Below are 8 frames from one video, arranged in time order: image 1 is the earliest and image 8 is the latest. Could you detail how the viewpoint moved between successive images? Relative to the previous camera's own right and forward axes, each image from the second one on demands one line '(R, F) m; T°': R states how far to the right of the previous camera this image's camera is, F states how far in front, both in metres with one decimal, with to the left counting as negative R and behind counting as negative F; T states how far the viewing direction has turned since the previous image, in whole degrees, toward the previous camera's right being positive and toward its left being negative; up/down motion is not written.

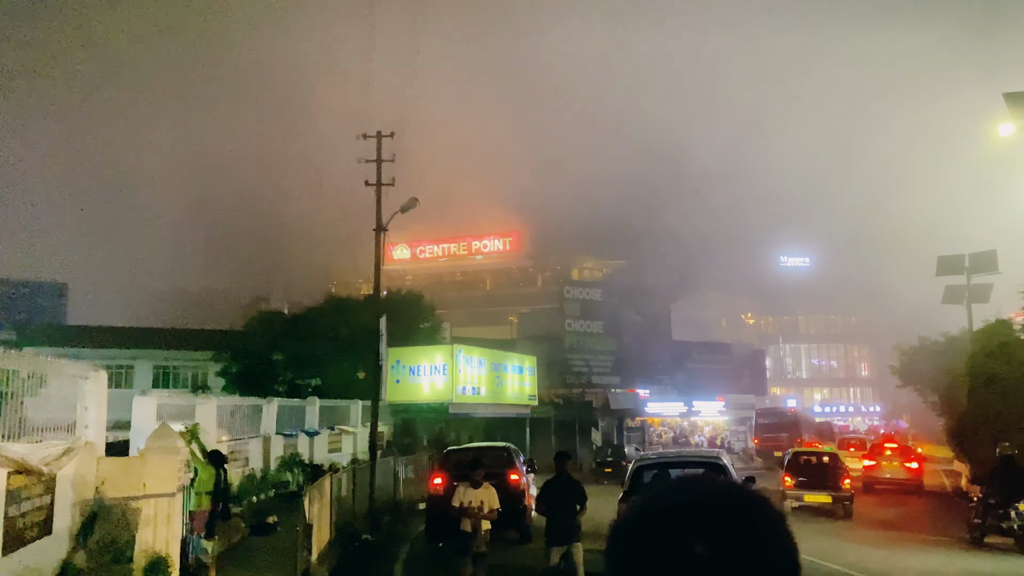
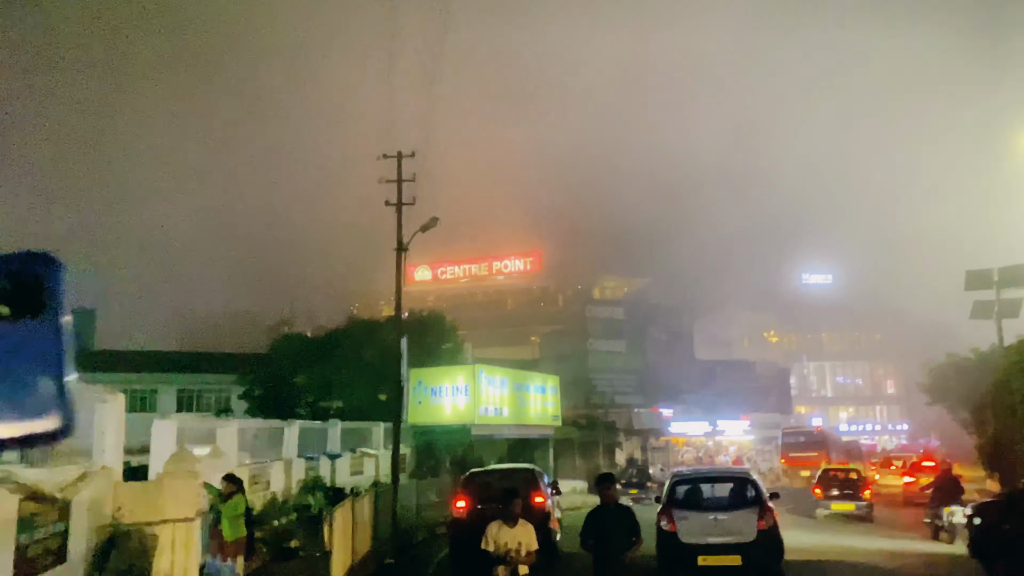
(0.0, +0.2) m; -1°
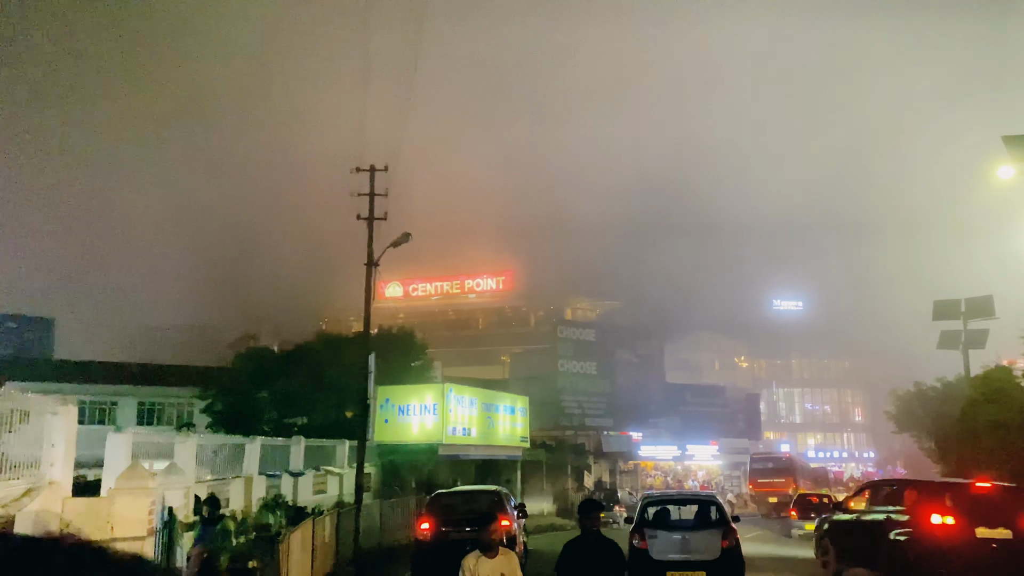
(0.0, +0.1) m; +2°
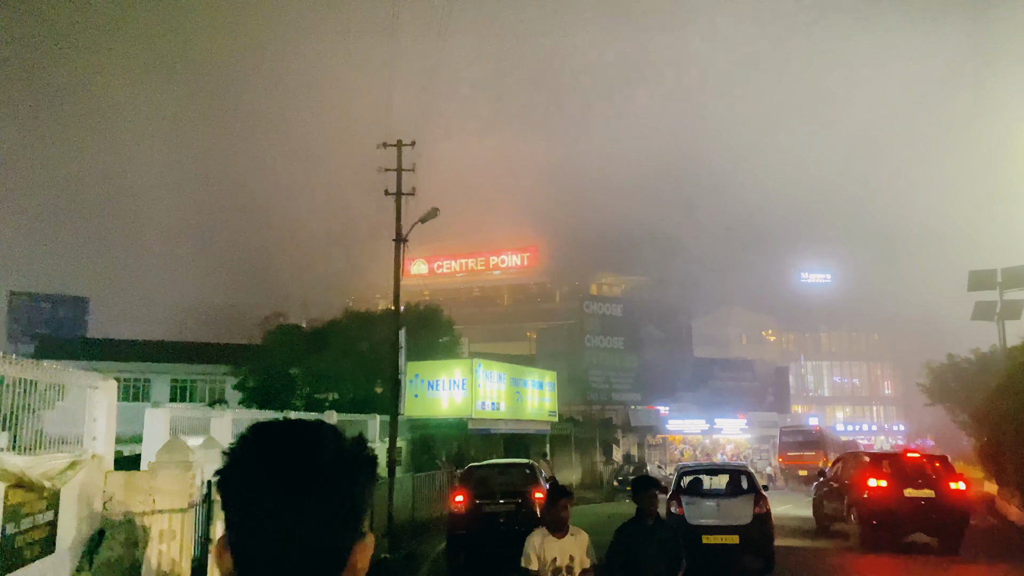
(-0.1, +0.1) m; -2°
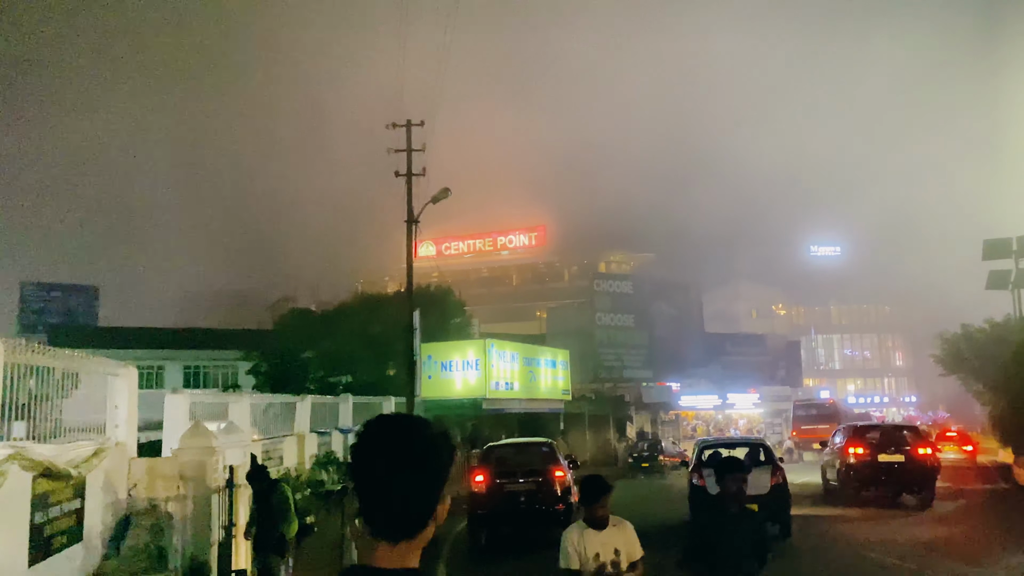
(-0.1, +0.1) m; -1°
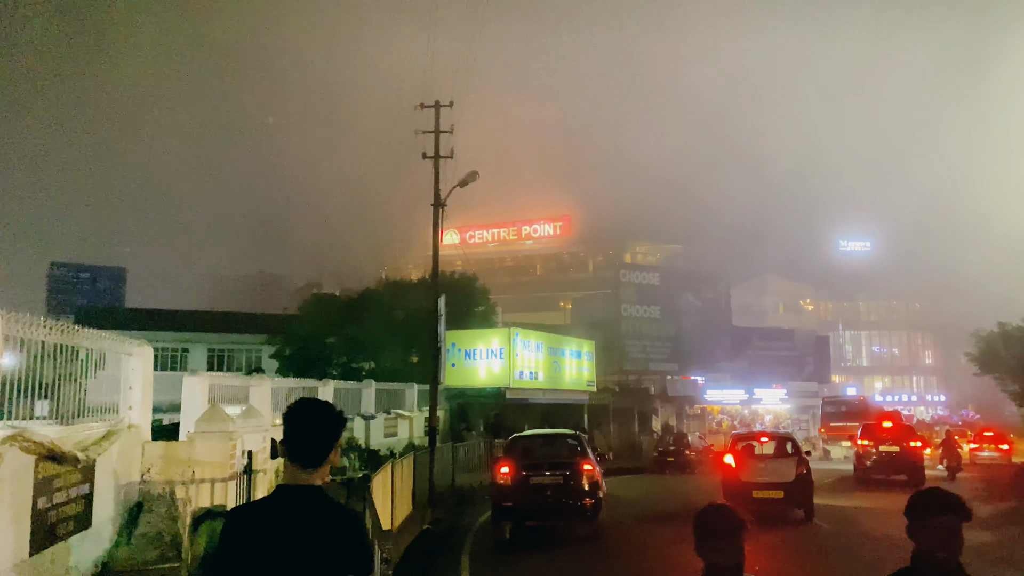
(-0.1, +0.4) m; -2°
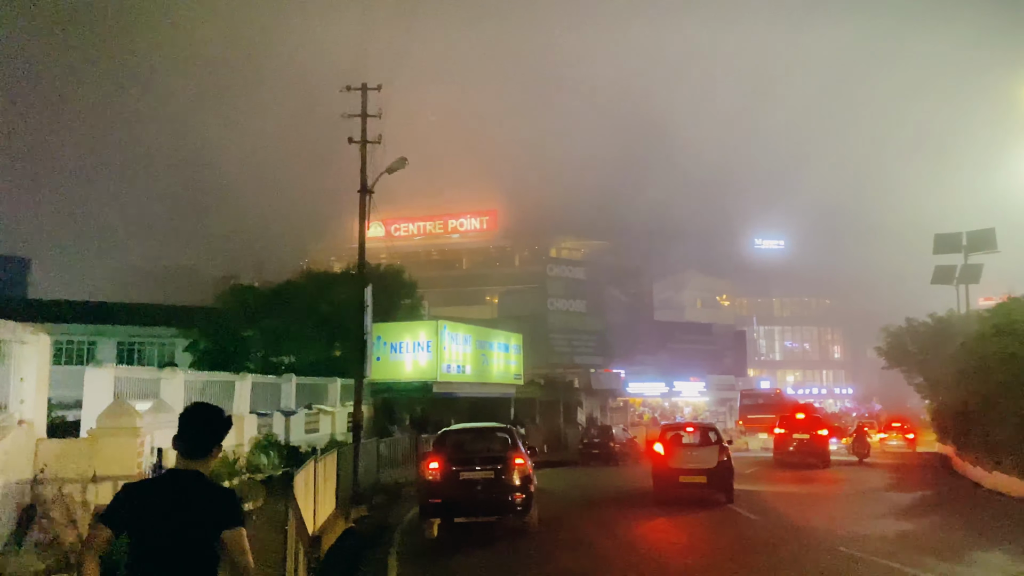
(-0.1, +0.4) m; +5°
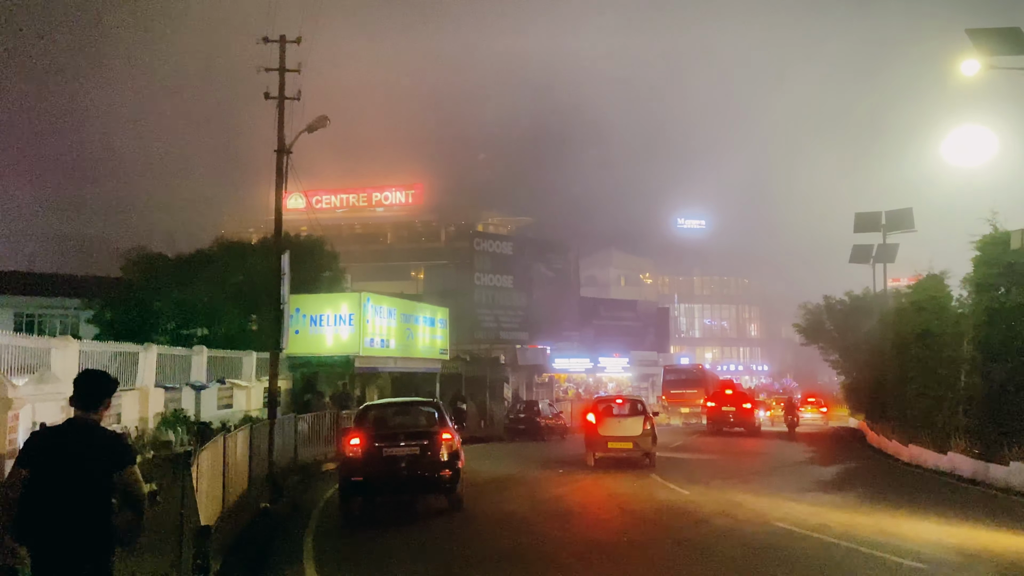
(0.0, +0.7) m; +5°
